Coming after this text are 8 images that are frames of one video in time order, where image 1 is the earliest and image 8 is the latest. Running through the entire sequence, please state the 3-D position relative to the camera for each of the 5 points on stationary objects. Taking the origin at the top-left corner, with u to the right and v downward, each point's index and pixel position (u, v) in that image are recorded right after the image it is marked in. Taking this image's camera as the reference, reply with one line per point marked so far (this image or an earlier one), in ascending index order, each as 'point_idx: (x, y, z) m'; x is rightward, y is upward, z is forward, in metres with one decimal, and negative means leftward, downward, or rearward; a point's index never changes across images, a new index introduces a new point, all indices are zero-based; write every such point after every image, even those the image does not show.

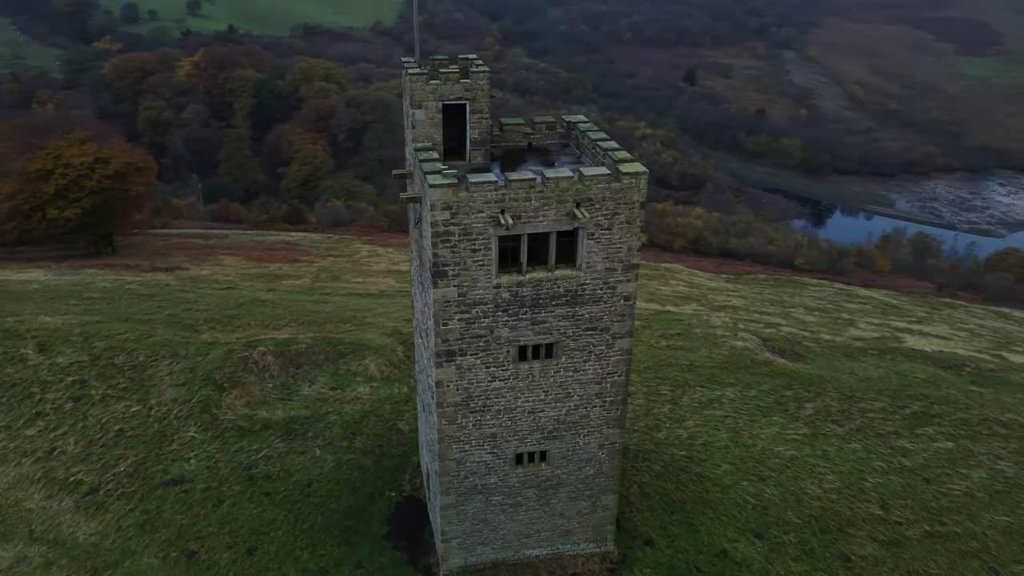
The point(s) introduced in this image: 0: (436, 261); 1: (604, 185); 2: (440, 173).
0: (-1.8, +0.6, +19.3) m
1: (+2.2, +2.4, +19.3) m
2: (-1.7, +2.7, +18.9) m
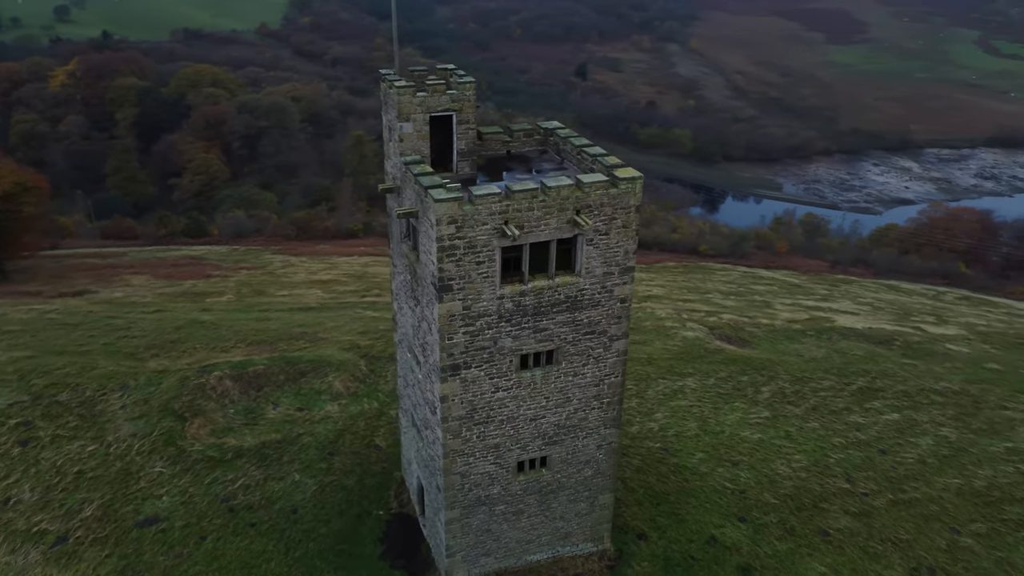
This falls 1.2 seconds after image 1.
0: (-1.7, +0.3, +19.1) m
1: (+2.2, +2.3, +19.6) m
2: (-1.6, +2.3, +18.7) m
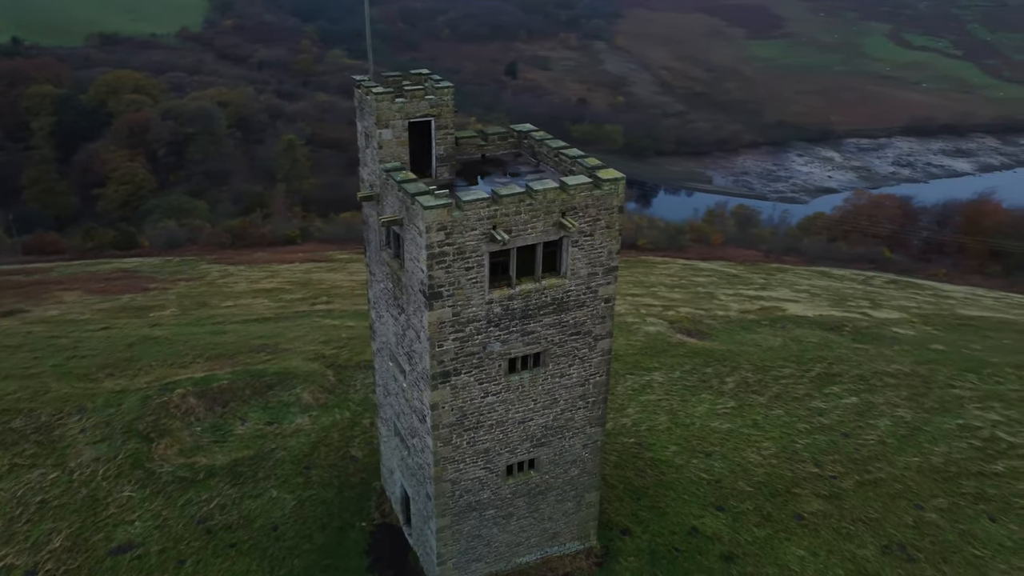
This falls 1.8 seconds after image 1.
0: (-1.9, +0.1, +18.9) m
1: (+1.8, +2.3, +19.7) m
2: (-1.9, +2.1, +18.6) m
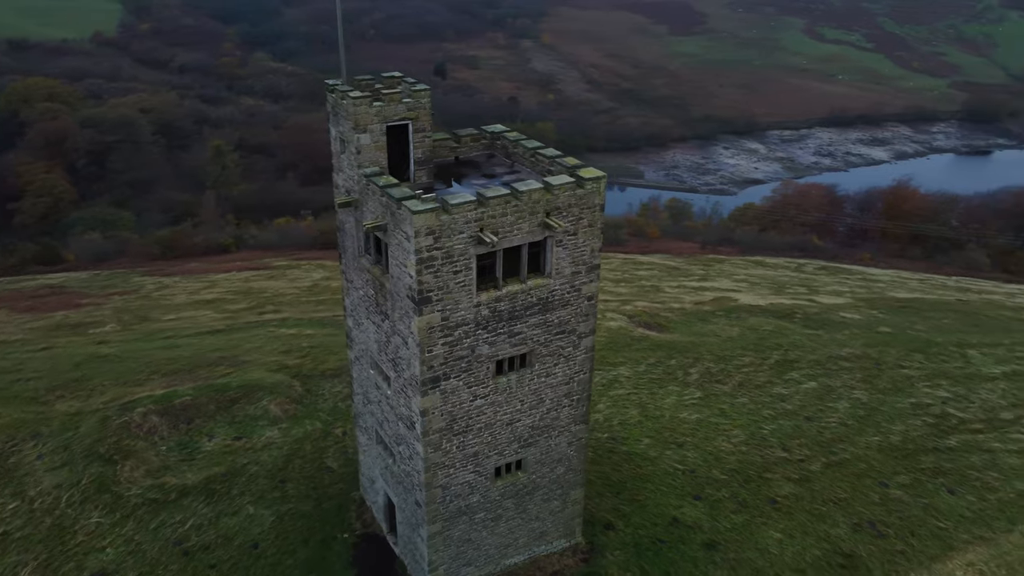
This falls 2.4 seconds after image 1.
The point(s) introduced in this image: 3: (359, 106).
0: (-2.1, 0.0, +18.7) m
1: (+1.4, +2.3, +19.8) m
2: (-2.2, +2.0, +18.4) m
3: (-3.7, +4.4, +19.7) m
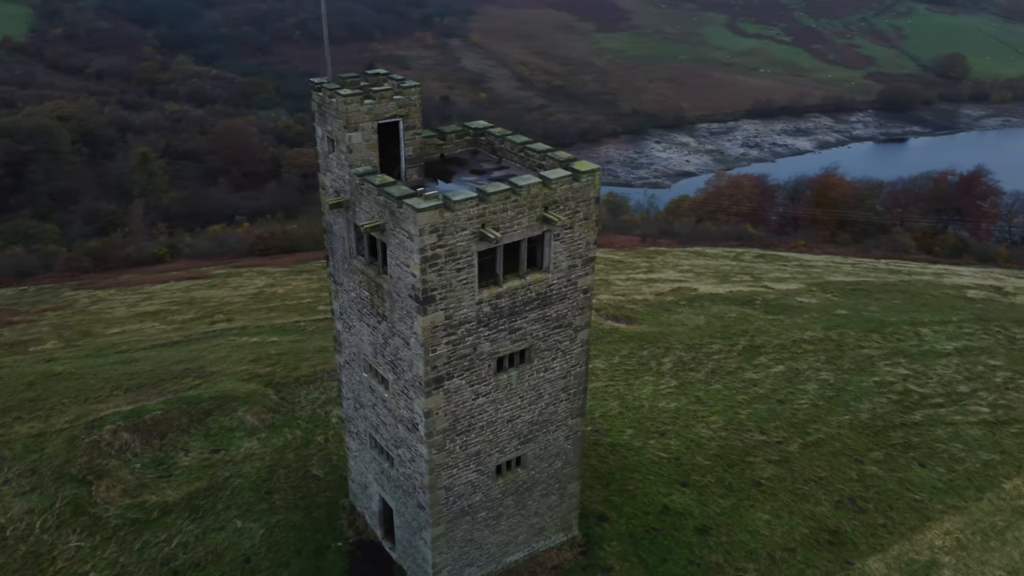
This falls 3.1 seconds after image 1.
0: (-2.0, 0.0, +18.4) m
1: (+1.3, +2.5, +19.8) m
2: (-2.1, +2.0, +18.1) m
3: (-3.8, +4.3, +19.3) m
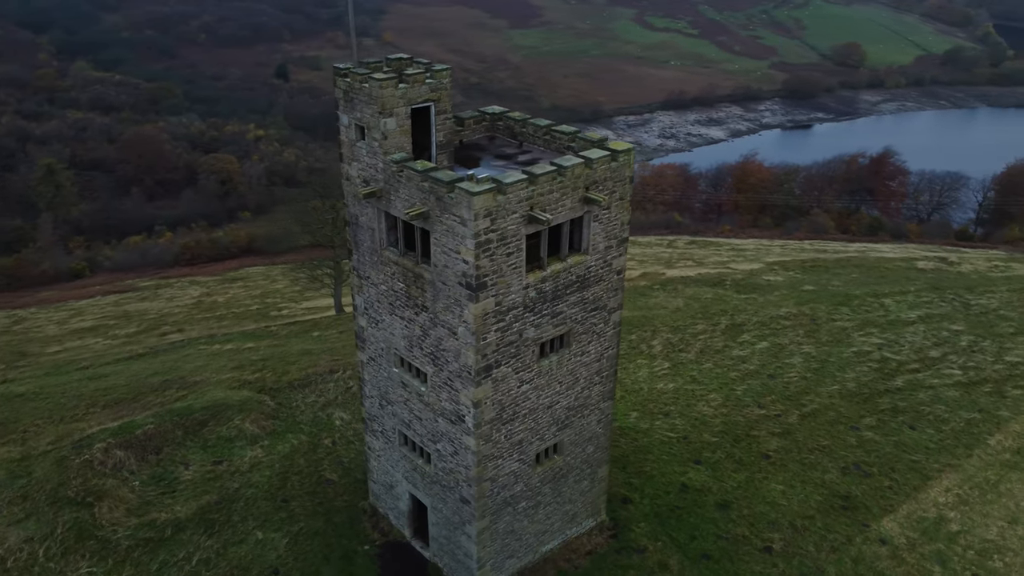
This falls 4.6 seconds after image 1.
0: (-0.8, +0.3, +18.0) m
1: (+2.3, +2.9, +19.6) m
2: (-1.0, +2.3, +17.6) m
3: (-2.9, +4.6, +18.6) m
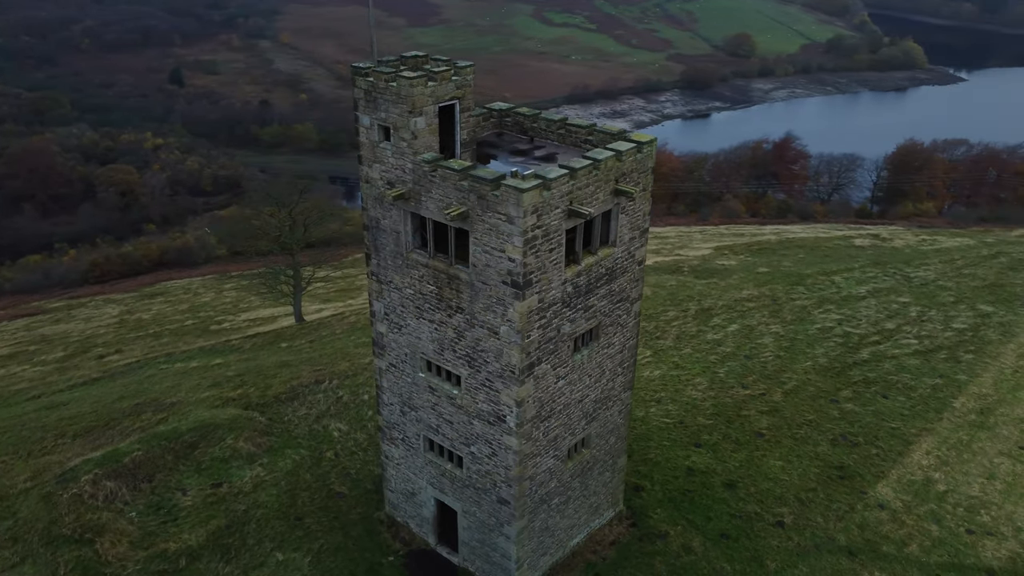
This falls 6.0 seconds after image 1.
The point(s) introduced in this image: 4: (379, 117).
0: (+0.3, +0.4, +17.8) m
1: (+3.0, +3.2, +19.8) m
2: (0.0, +2.4, +17.4) m
3: (-2.1, +4.5, +18.2) m
4: (-3.1, +4.0, +19.0) m
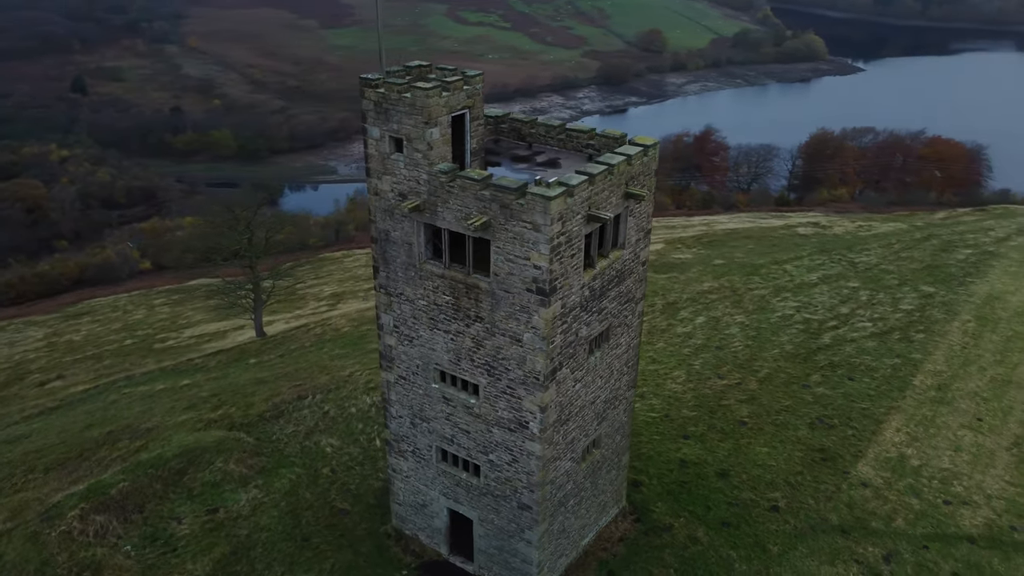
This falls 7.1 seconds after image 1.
0: (+0.8, +0.2, +17.9) m
1: (+3.2, +3.1, +20.1) m
2: (+0.5, +2.2, +17.5) m
3: (-1.8, +4.2, +18.0) m
4: (-2.8, +3.7, +18.8) m
